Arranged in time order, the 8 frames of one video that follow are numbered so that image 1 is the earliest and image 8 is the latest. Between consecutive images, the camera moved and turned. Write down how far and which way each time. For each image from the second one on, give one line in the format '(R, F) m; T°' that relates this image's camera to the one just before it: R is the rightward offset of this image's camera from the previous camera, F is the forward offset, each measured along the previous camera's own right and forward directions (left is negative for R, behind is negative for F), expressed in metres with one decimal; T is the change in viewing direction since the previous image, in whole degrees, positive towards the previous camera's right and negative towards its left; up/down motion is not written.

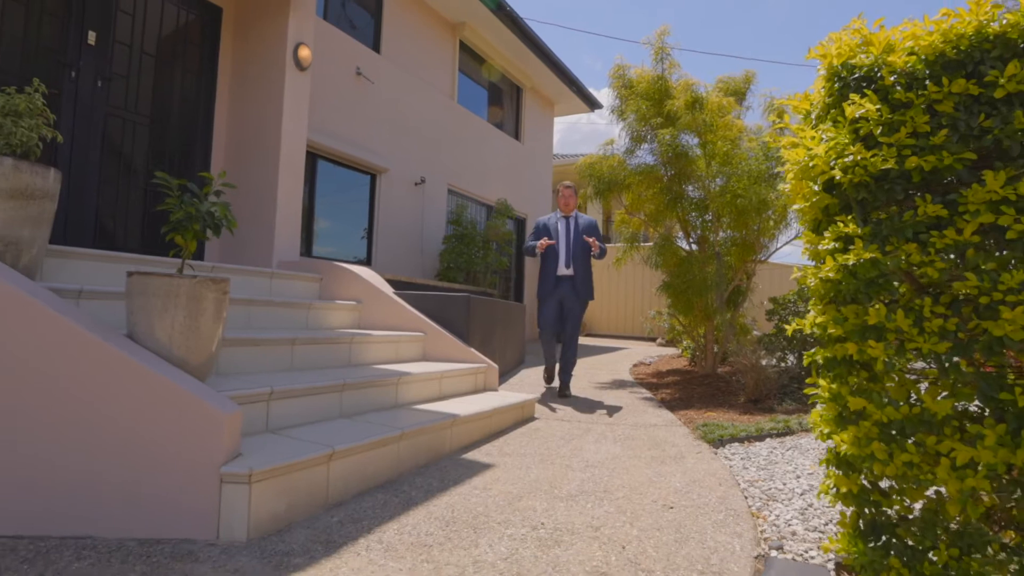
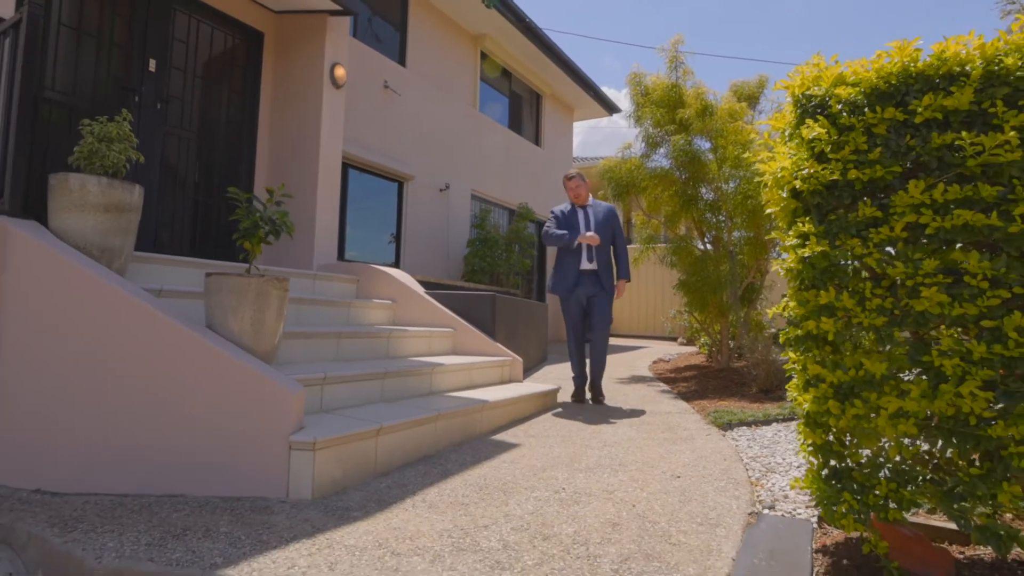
(0.0, -0.3) m; -2°
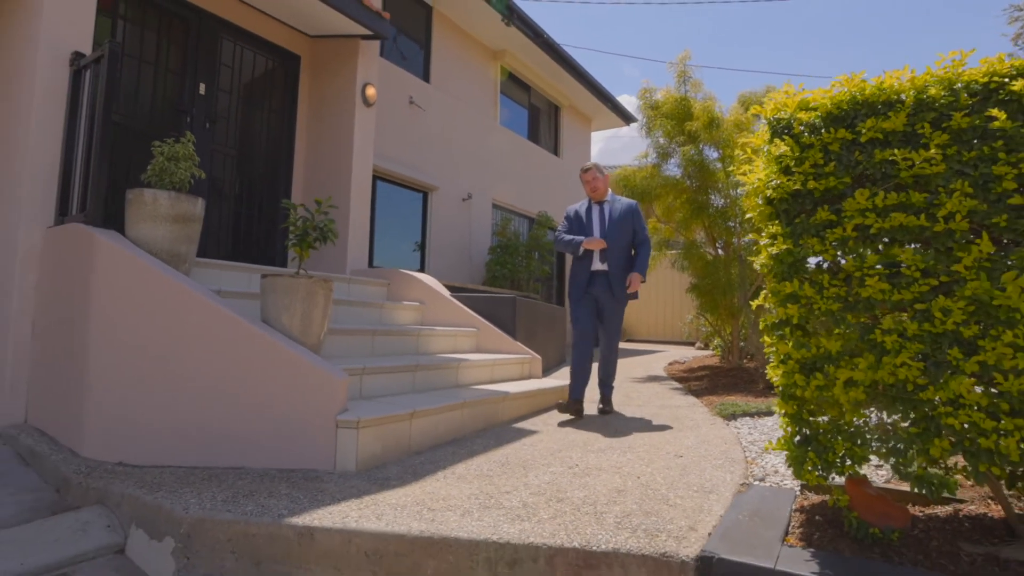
(0.0, -0.3) m; -2°
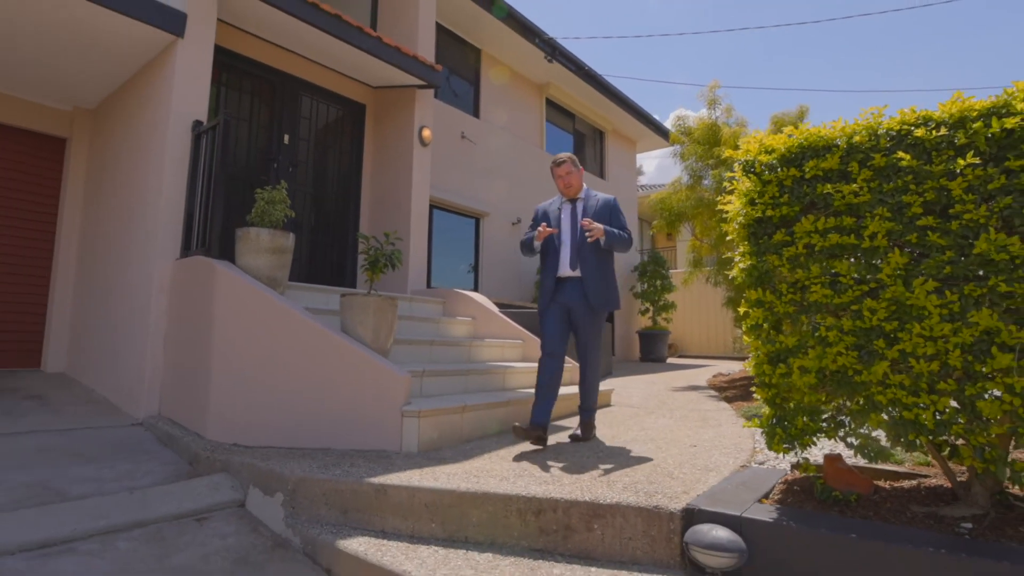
(+0.1, -0.6) m; -5°
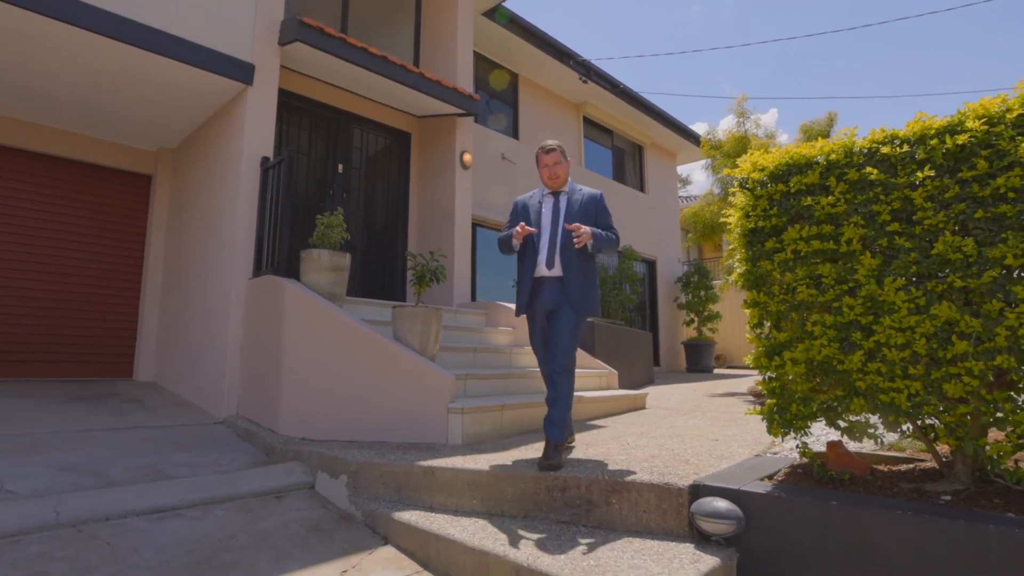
(+0.1, -0.4) m; -5°
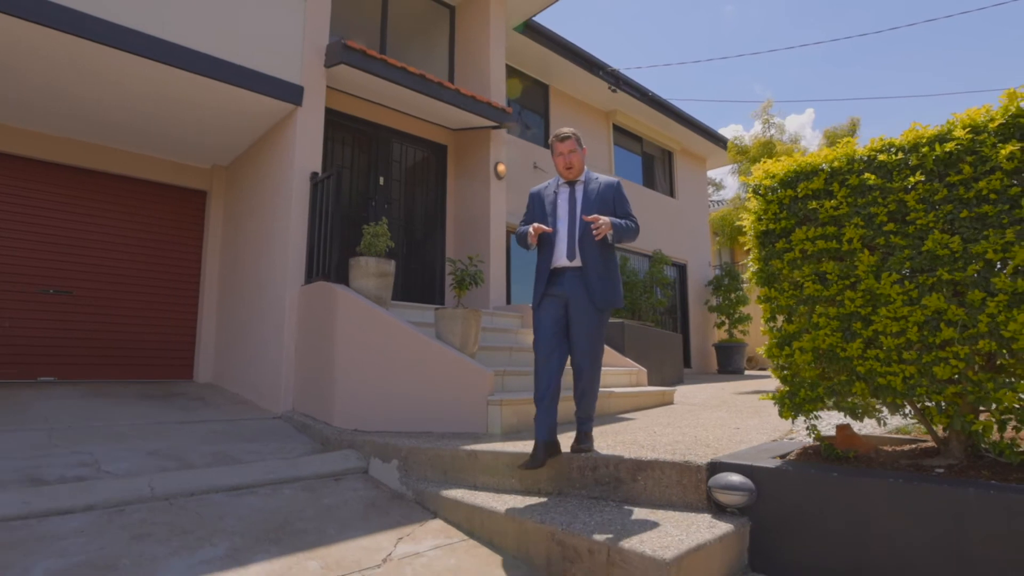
(0.0, -0.3) m; -3°
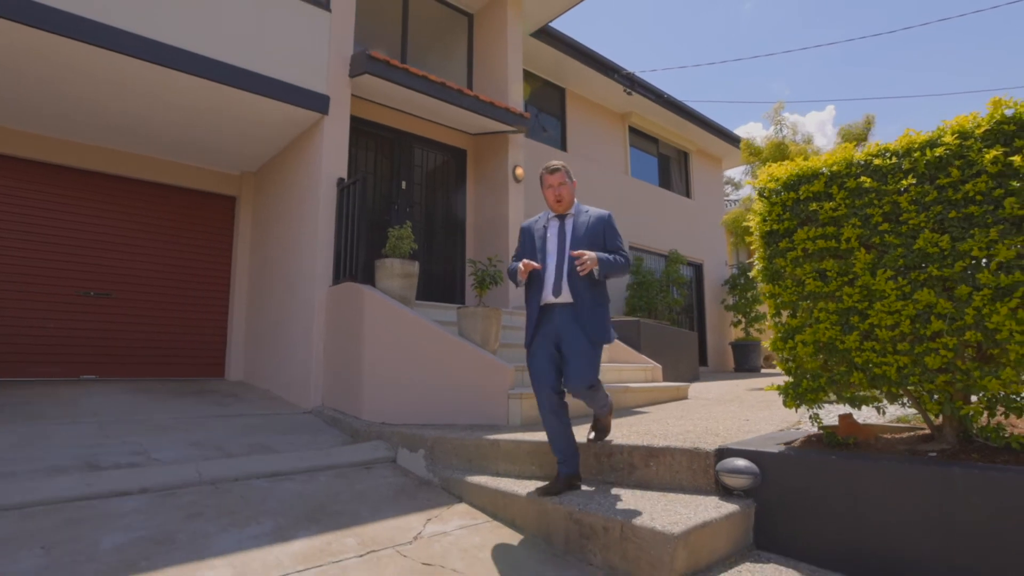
(0.0, -0.2) m; -2°
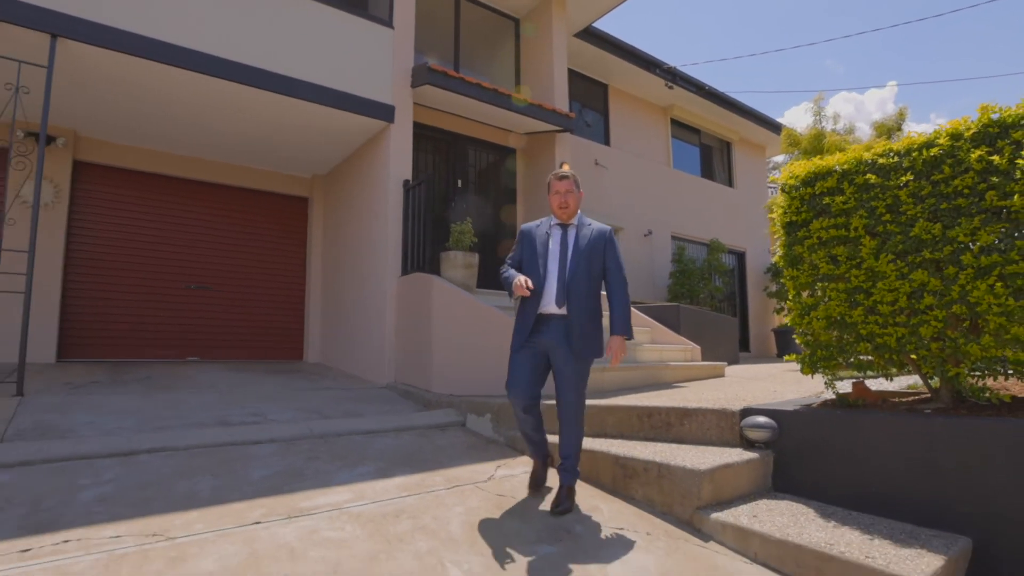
(-0.1, -0.6) m; -4°
